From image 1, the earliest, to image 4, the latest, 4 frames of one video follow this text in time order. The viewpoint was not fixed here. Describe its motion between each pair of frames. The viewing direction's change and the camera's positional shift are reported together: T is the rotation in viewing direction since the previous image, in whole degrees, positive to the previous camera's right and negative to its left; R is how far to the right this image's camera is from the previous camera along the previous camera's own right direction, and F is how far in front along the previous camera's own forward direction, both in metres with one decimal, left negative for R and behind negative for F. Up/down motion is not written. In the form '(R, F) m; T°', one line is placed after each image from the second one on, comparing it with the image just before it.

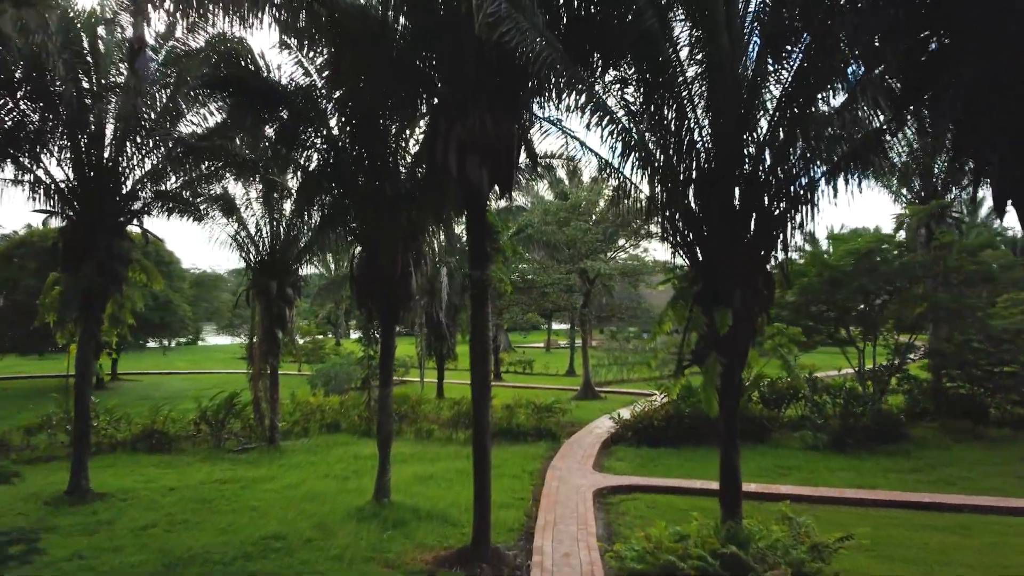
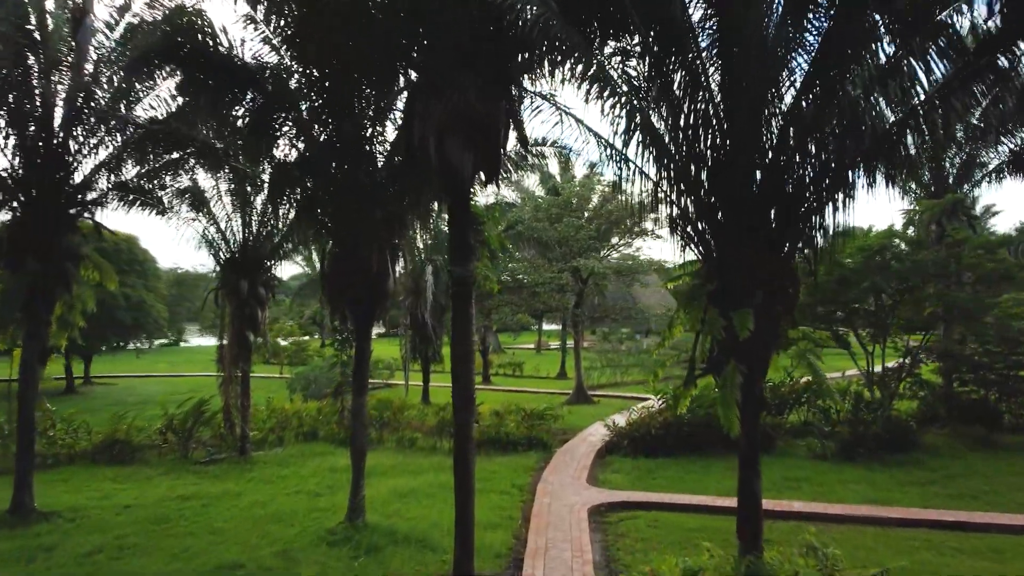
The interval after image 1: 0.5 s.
(0.0, +0.7) m; +1°
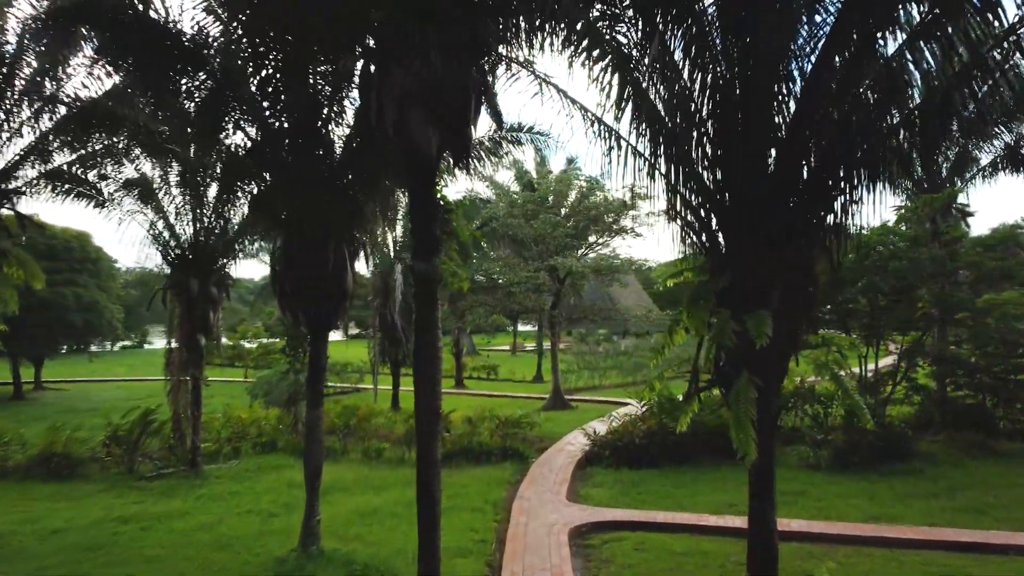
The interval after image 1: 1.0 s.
(0.0, +0.7) m; +2°
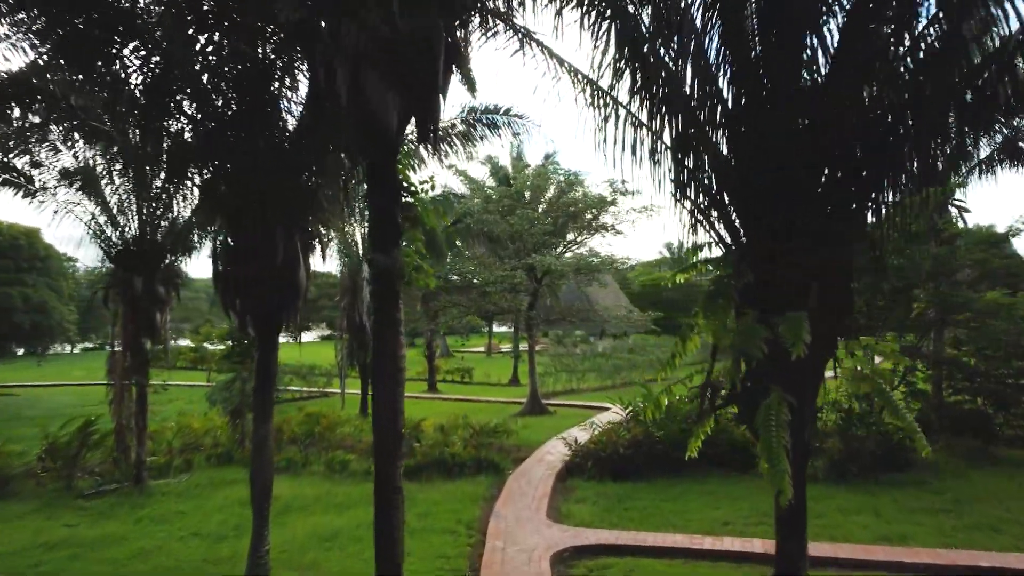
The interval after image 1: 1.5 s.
(0.0, +0.7) m; +2°
